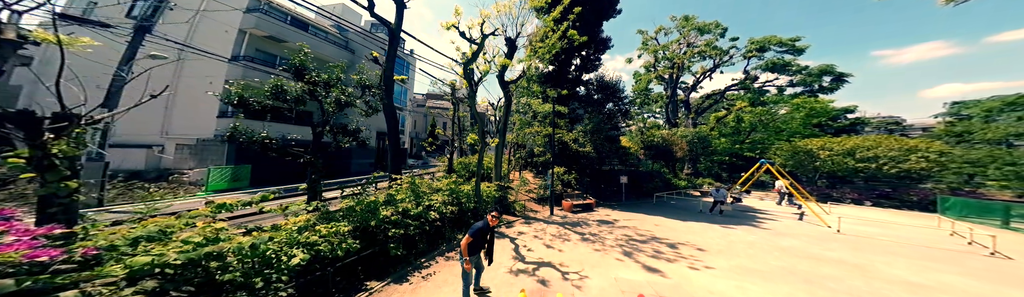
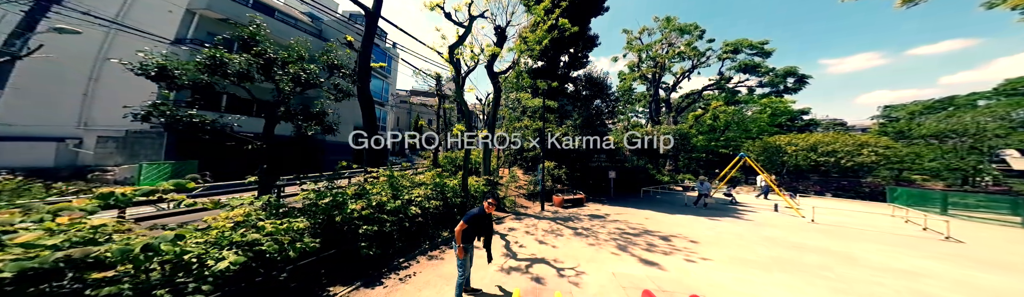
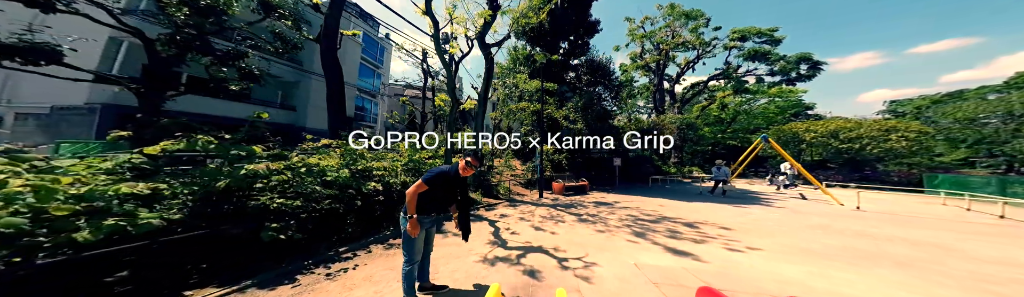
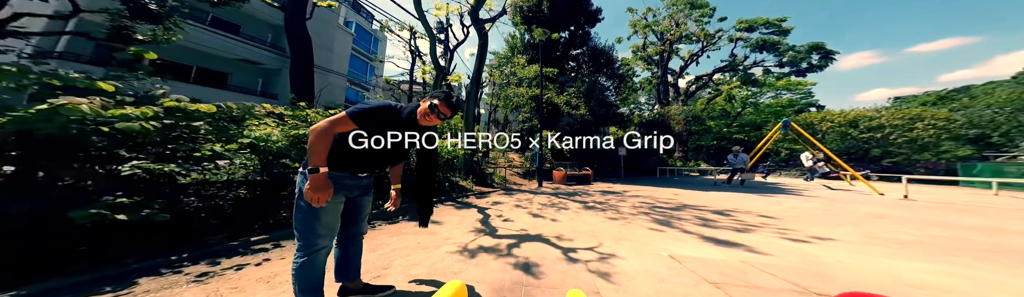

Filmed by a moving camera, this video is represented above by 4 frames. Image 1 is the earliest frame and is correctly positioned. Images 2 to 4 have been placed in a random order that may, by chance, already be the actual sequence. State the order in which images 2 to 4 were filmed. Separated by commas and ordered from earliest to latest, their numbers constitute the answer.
2, 3, 4
